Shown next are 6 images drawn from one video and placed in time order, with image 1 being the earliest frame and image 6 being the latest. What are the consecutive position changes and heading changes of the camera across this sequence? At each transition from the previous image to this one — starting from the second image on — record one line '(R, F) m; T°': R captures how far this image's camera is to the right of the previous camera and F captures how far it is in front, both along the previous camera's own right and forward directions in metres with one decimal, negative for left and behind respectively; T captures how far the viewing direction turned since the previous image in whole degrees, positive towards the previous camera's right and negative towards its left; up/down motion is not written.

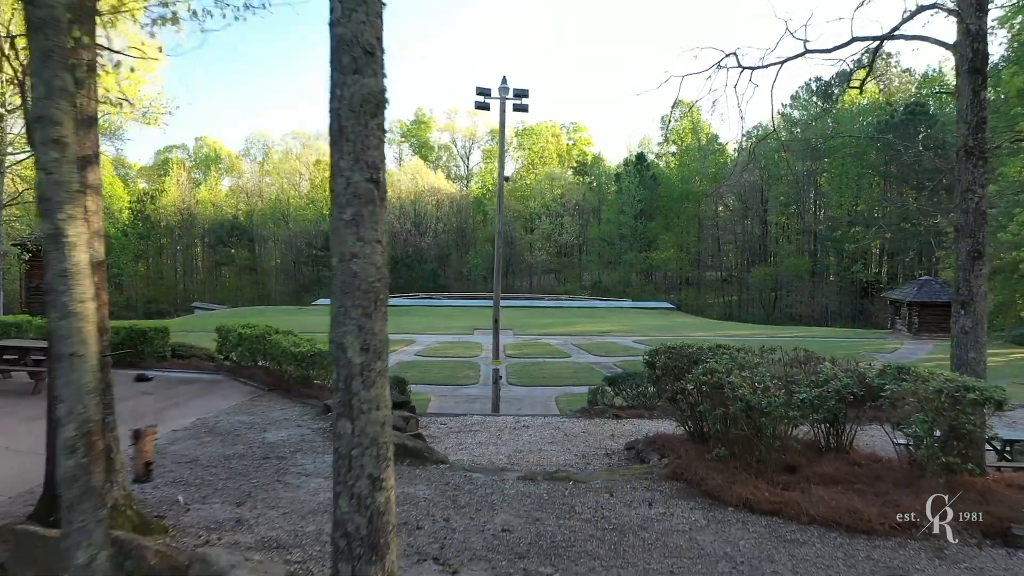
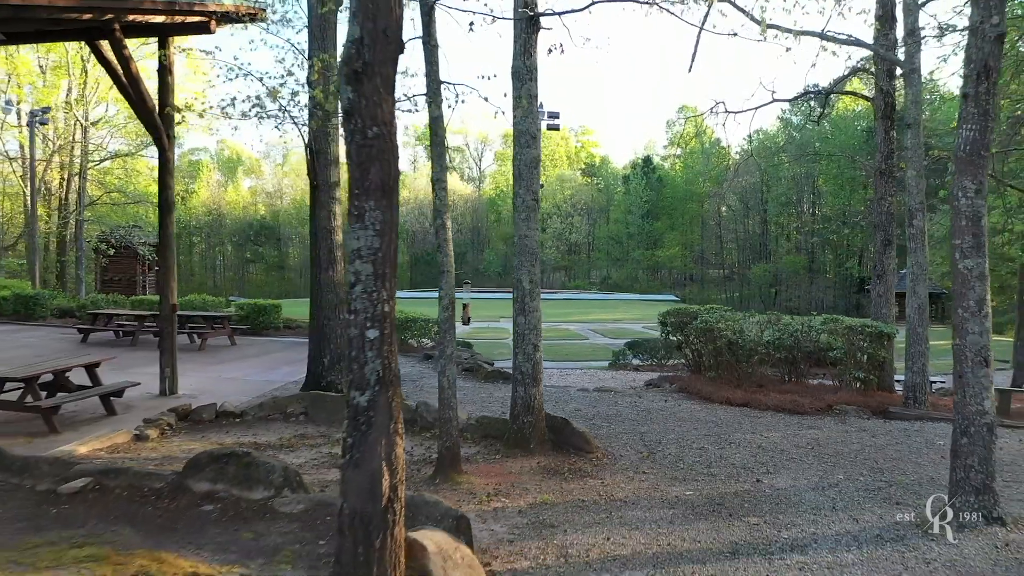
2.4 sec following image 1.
(-0.7, -3.2) m; 0°
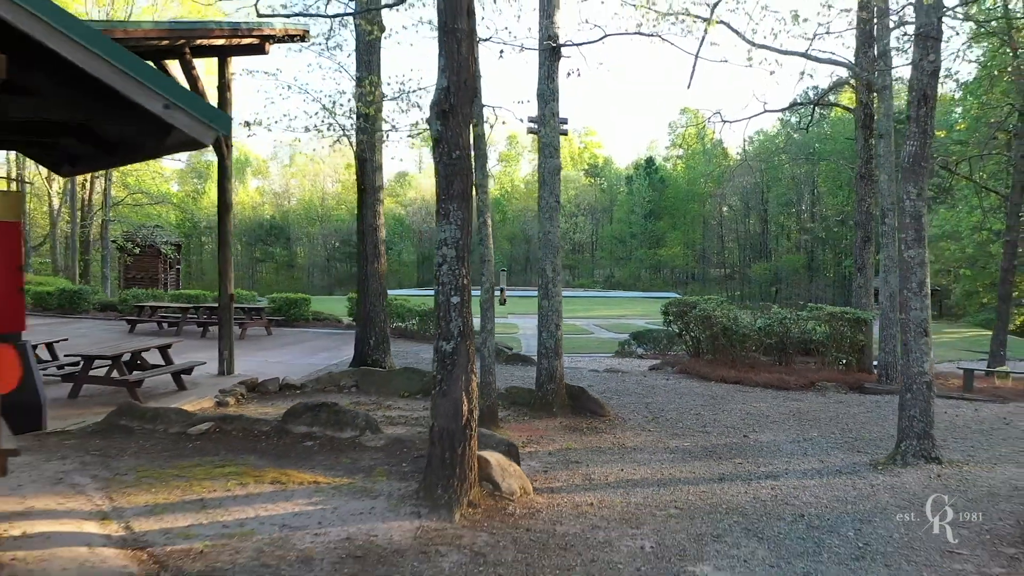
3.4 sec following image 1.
(-0.2, -1.1) m; 0°
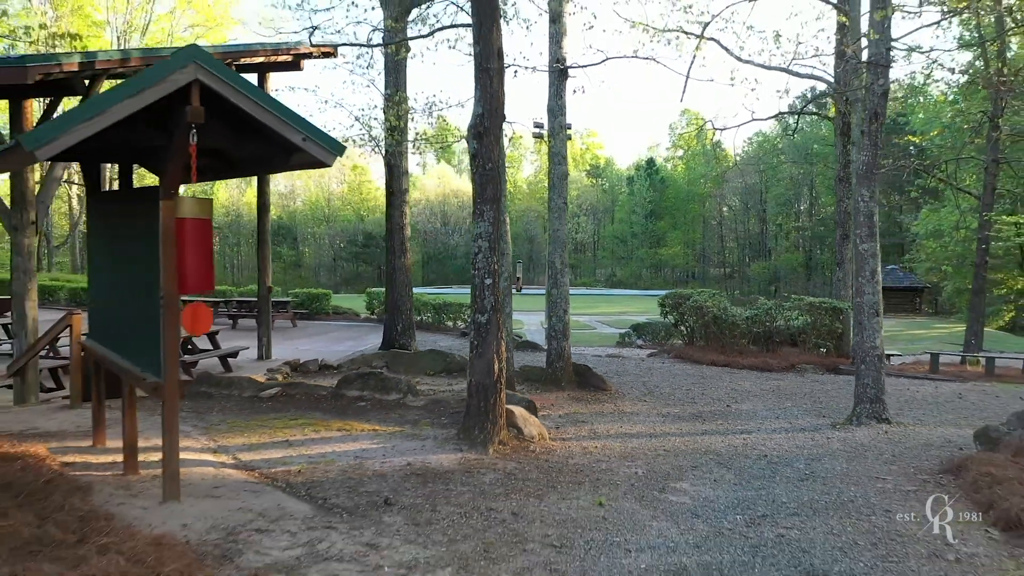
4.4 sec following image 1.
(-0.1, -1.1) m; 0°
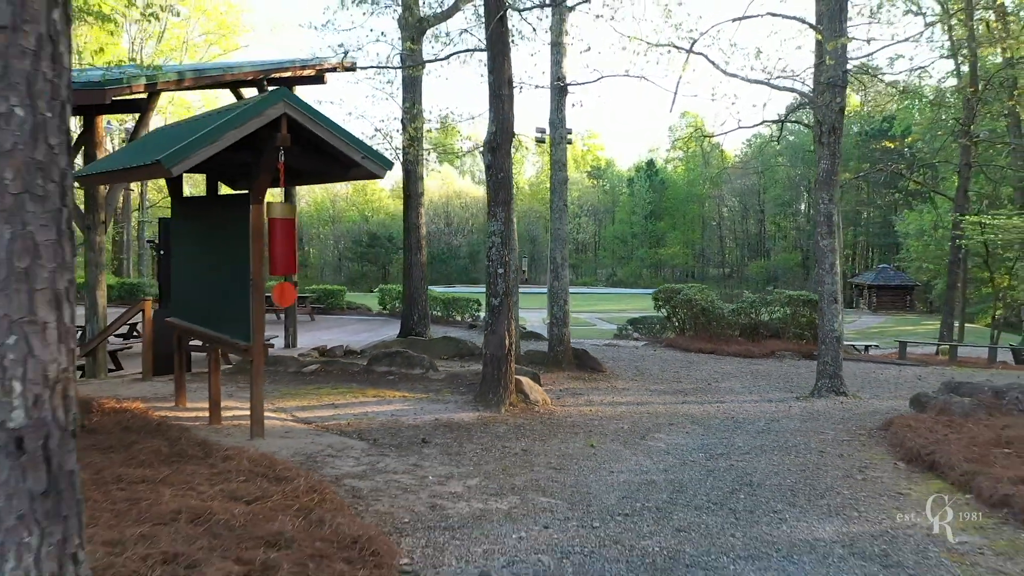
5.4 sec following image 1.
(-0.1, -1.1) m; 0°
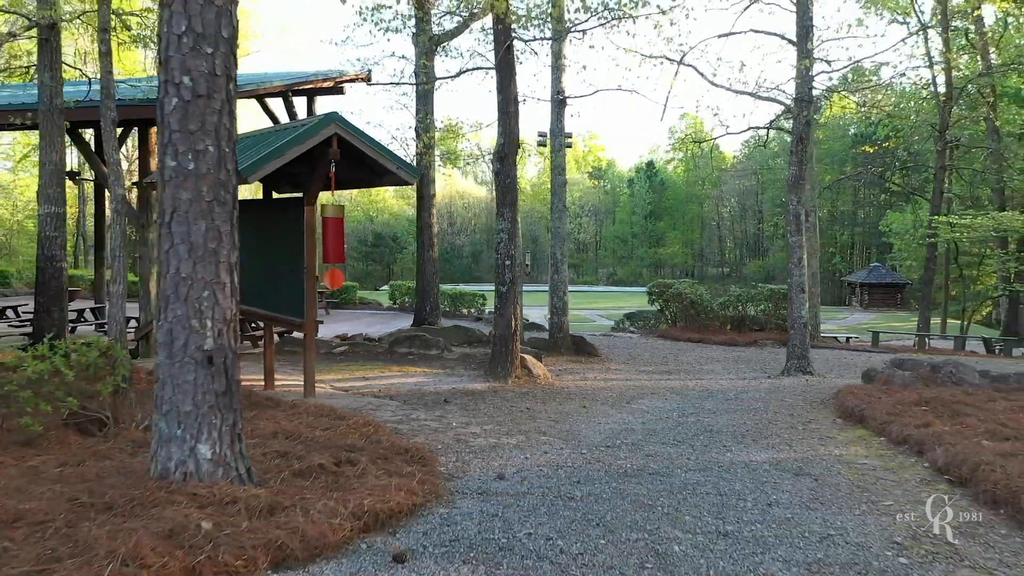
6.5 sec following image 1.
(0.0, -1.0) m; 0°
